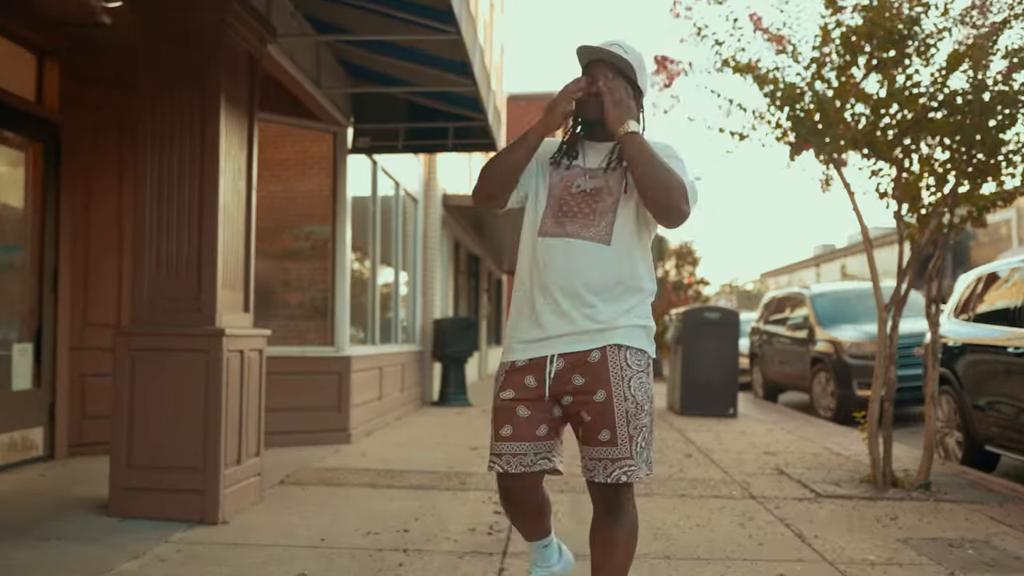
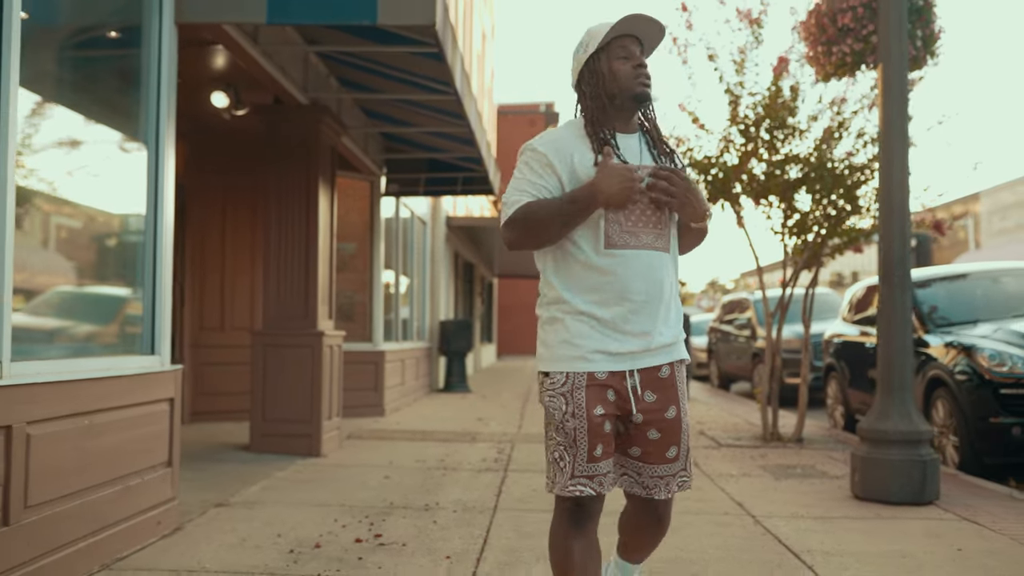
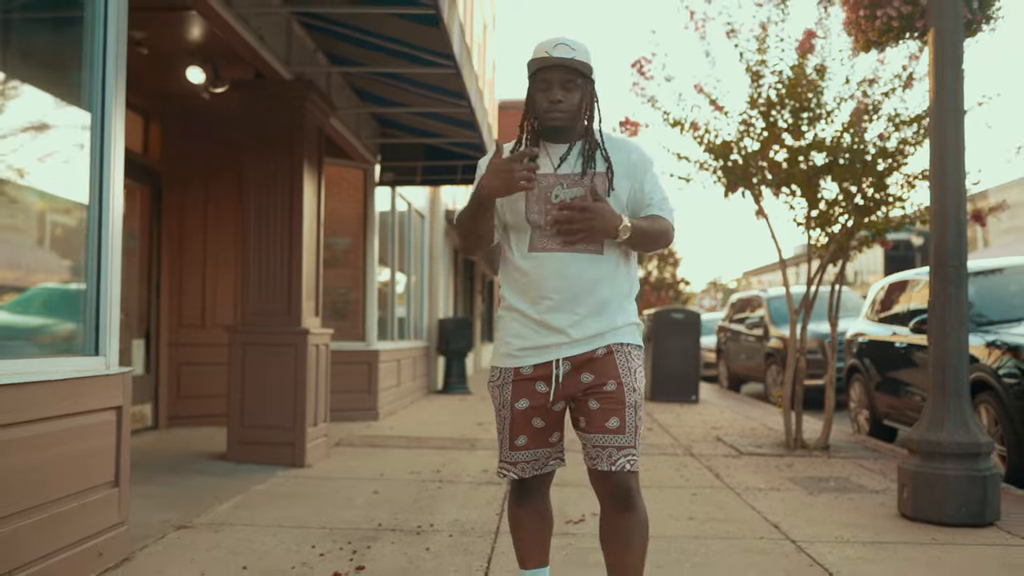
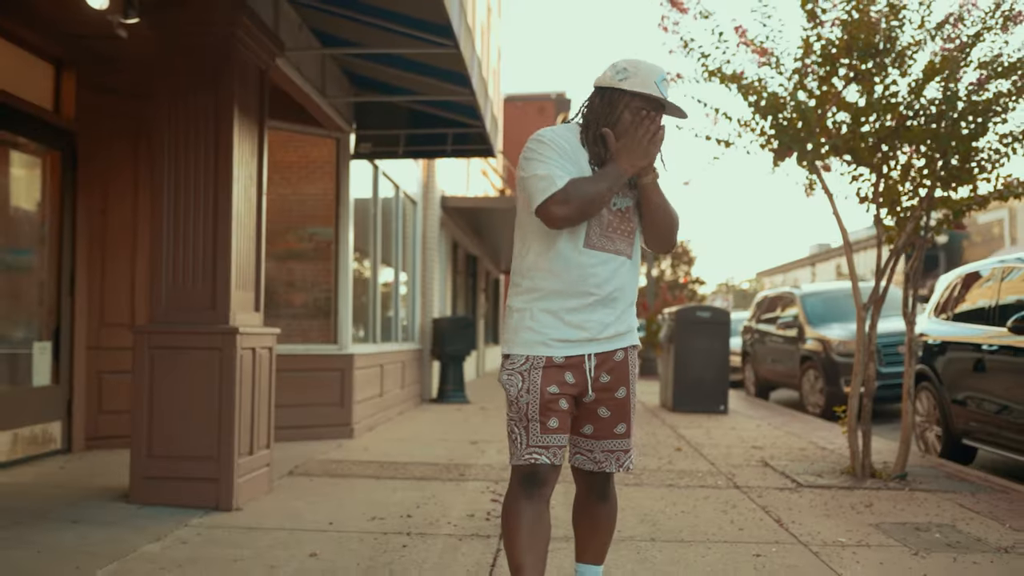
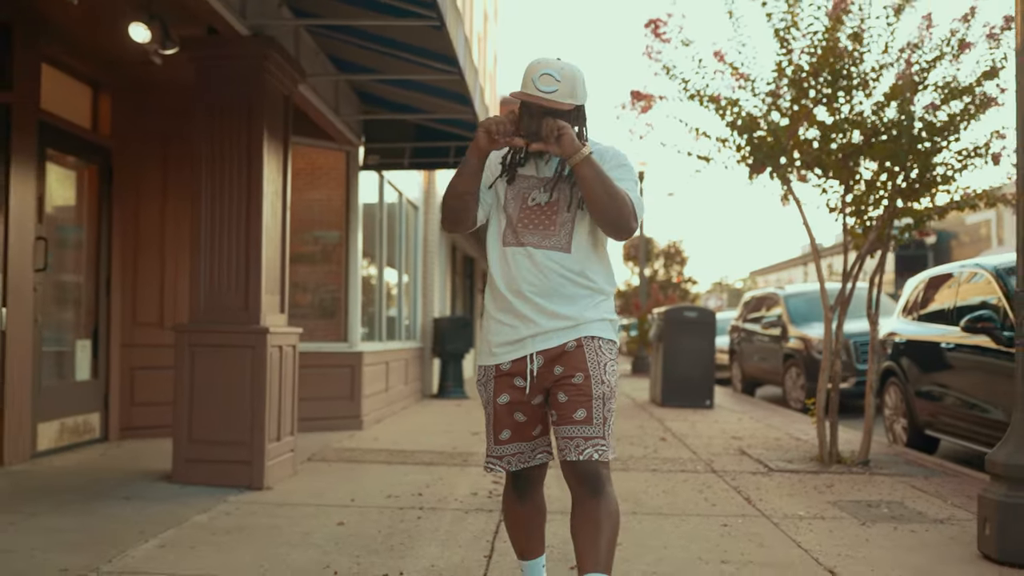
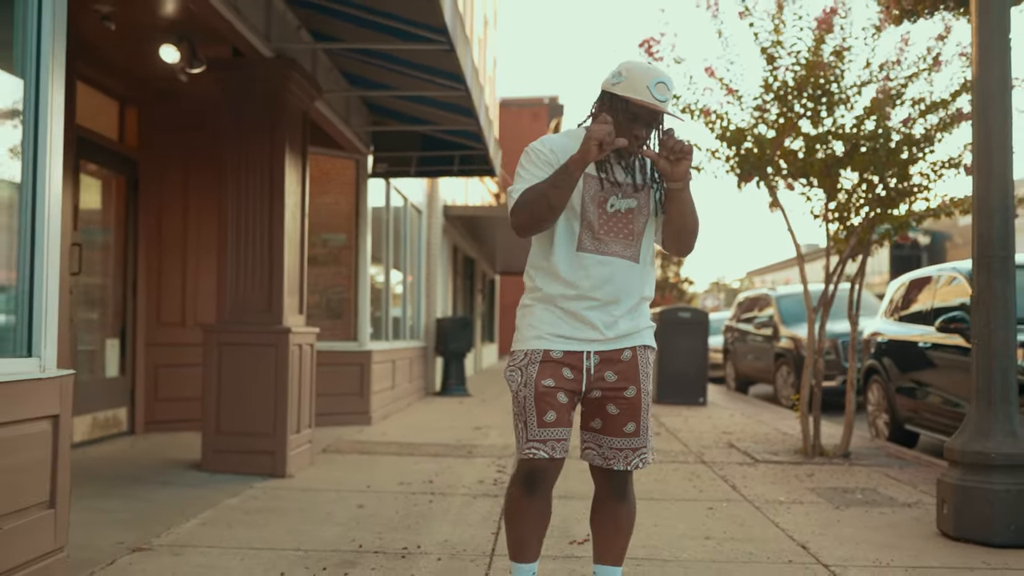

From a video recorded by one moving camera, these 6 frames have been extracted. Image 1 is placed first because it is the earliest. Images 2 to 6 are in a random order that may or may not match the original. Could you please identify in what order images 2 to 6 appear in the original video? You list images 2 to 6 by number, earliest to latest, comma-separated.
4, 5, 6, 3, 2
